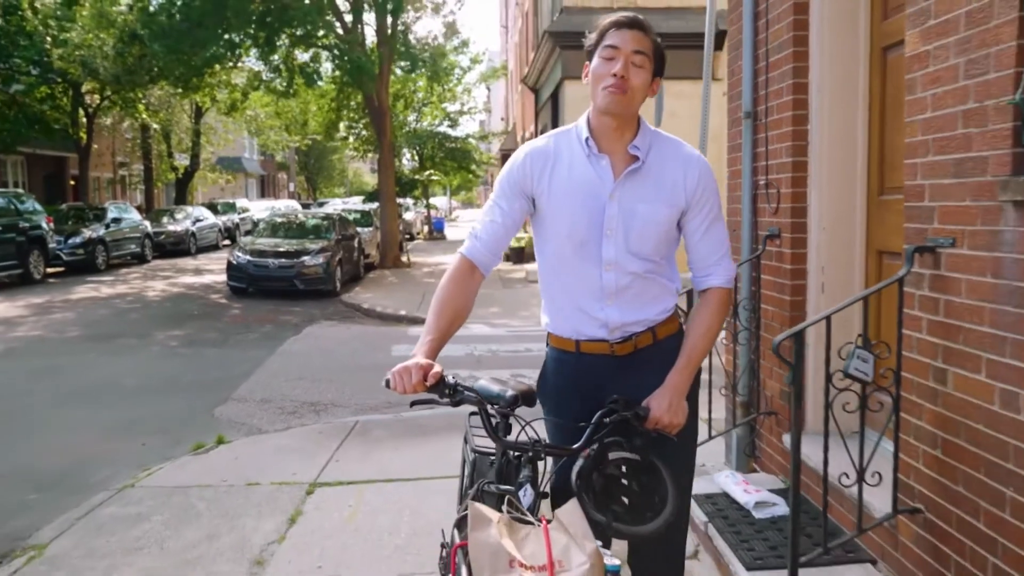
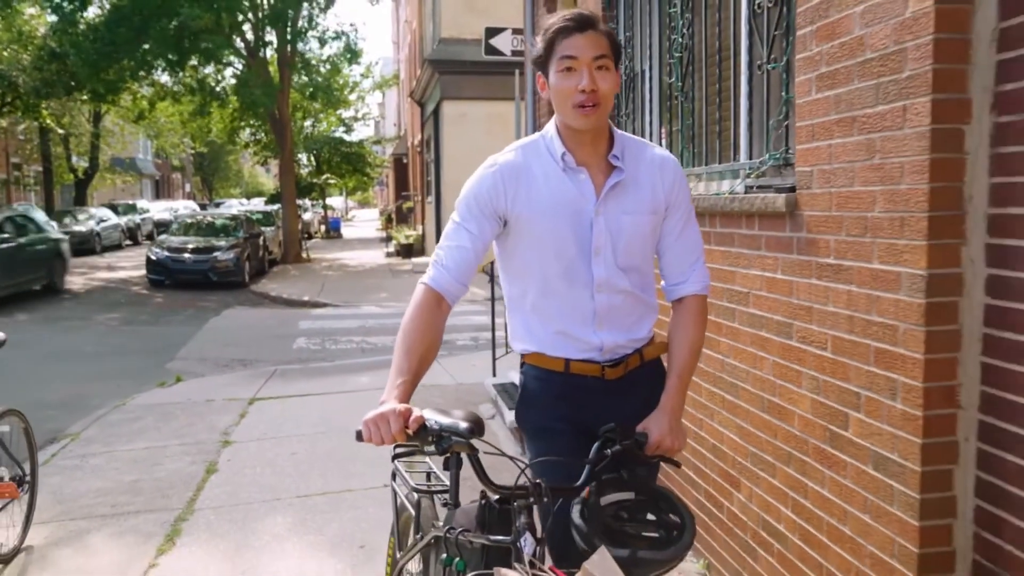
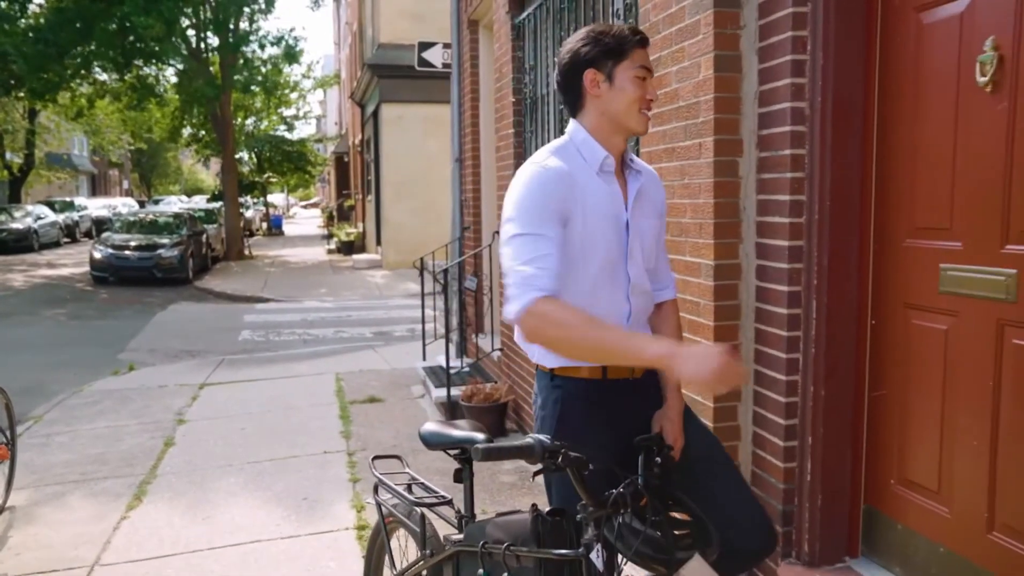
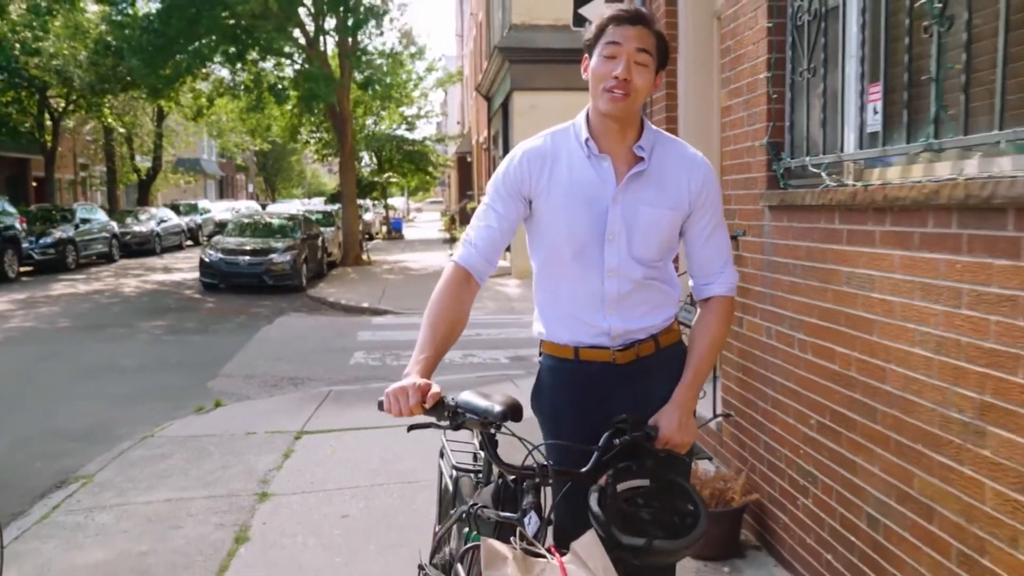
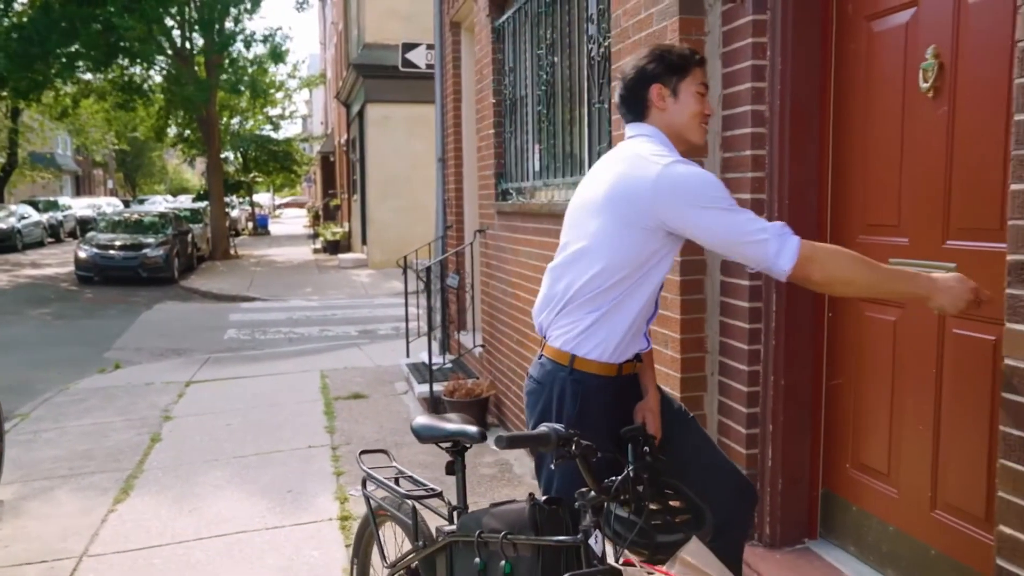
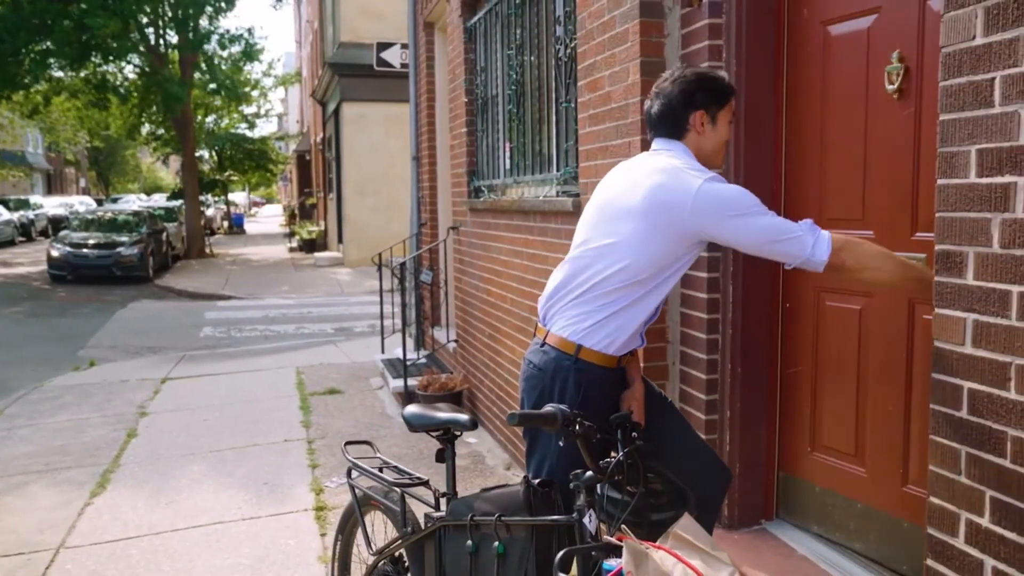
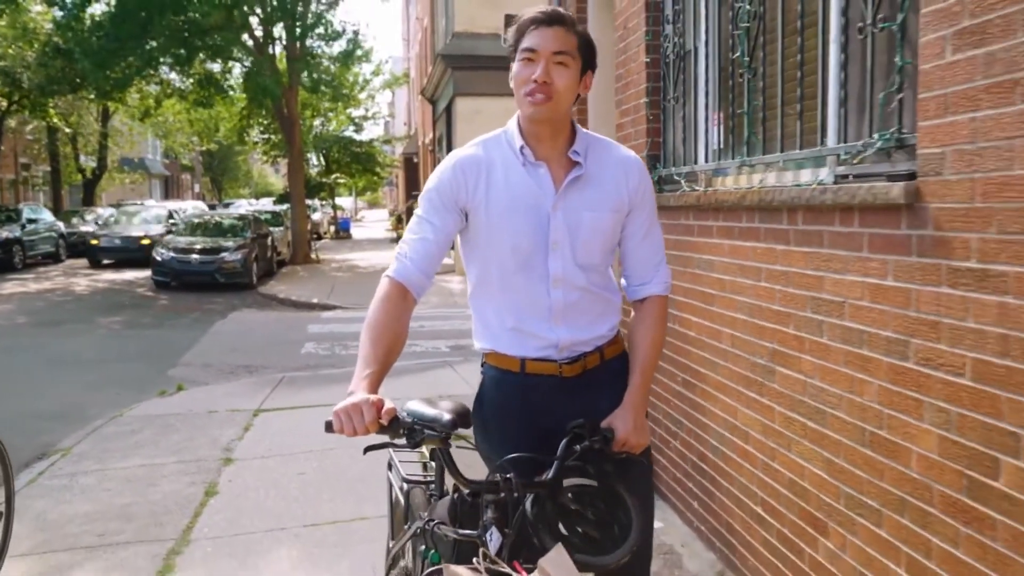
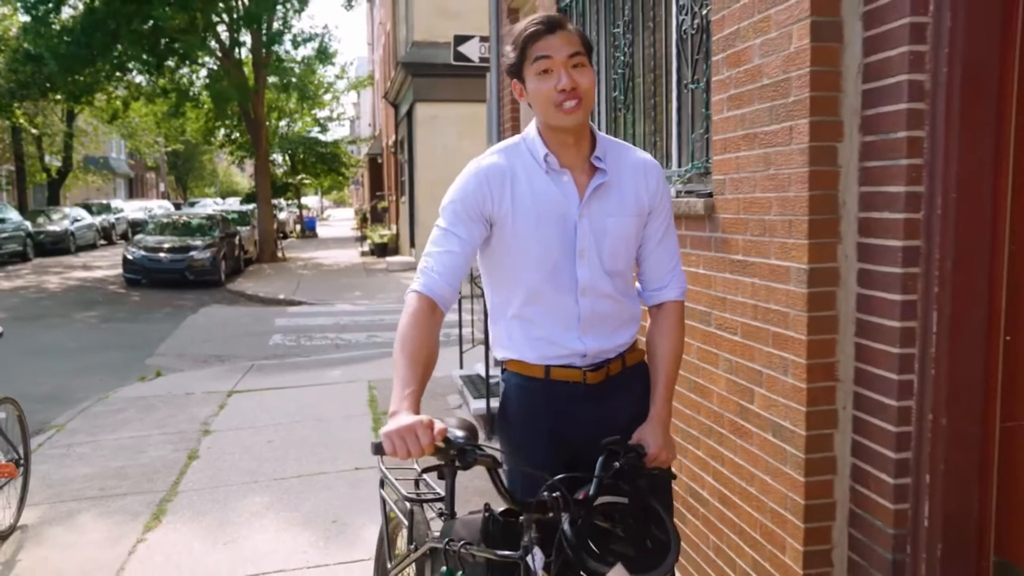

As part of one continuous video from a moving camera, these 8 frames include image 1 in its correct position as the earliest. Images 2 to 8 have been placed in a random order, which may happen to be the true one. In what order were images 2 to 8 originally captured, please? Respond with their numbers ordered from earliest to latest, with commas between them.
4, 7, 2, 8, 3, 5, 6
